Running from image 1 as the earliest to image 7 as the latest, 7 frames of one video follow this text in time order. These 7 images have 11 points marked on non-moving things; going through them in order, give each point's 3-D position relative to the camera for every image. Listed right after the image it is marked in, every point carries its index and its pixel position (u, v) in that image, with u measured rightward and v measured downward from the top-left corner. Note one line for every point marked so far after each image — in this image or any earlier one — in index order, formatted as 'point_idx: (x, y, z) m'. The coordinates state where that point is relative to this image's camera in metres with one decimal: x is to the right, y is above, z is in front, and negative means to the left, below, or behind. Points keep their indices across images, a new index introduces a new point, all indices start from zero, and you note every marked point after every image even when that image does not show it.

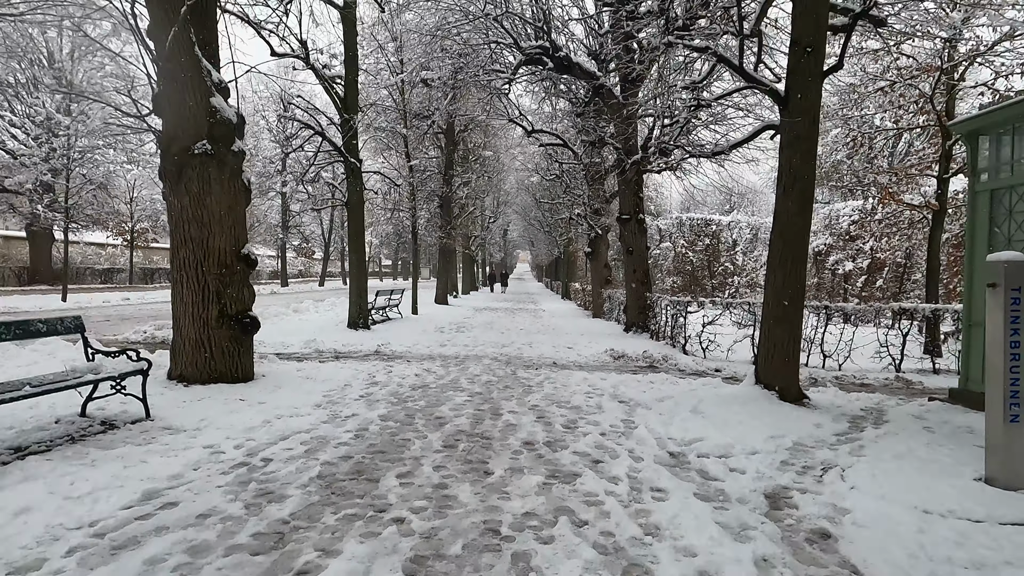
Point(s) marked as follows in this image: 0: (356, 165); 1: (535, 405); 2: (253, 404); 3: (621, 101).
0: (-2.3, +1.9, +10.0) m
1: (+0.2, -0.8, +4.6) m
2: (-1.7, -0.8, +4.5) m
3: (+1.7, +2.9, +10.2) m
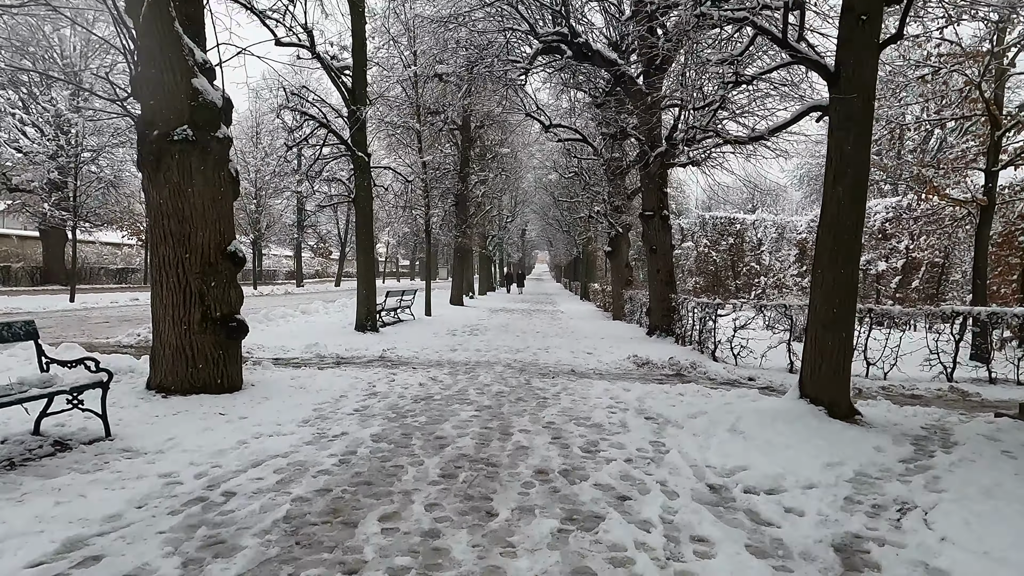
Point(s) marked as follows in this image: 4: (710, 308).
0: (-2.1, +1.8, +9.5) m
1: (+0.2, -0.8, +4.1) m
2: (-1.7, -0.8, +4.0) m
3: (+1.9, +2.9, +9.6) m
4: (+2.2, -0.2, +7.4) m
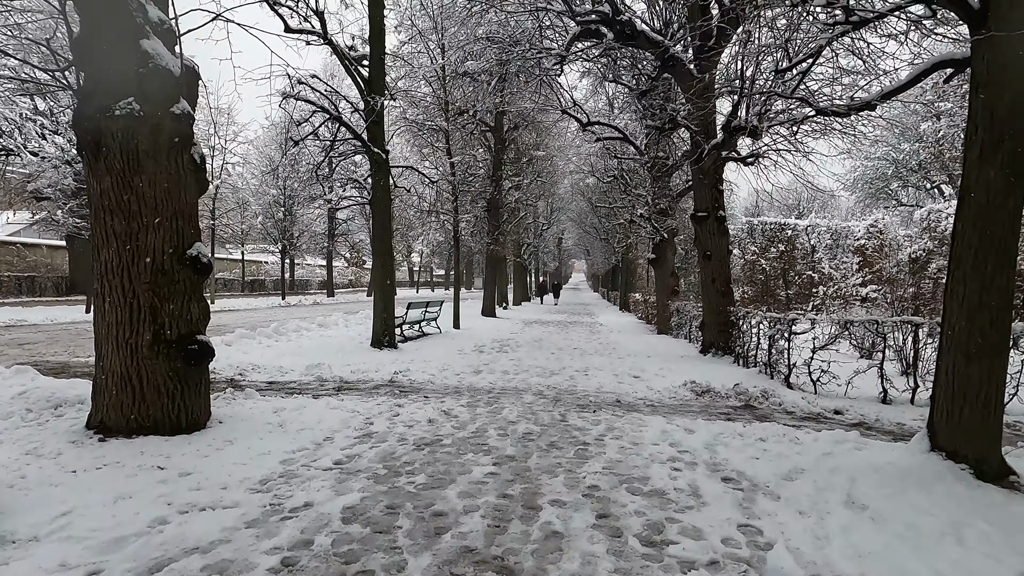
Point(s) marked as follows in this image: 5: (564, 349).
0: (-1.7, +1.7, +8.6) m
1: (+0.4, -0.9, +3.0) m
2: (-1.5, -0.9, +3.0) m
3: (+2.3, +2.7, +8.4) m
4: (+2.5, -0.3, +6.2) m
5: (+0.7, -0.9, +9.4) m
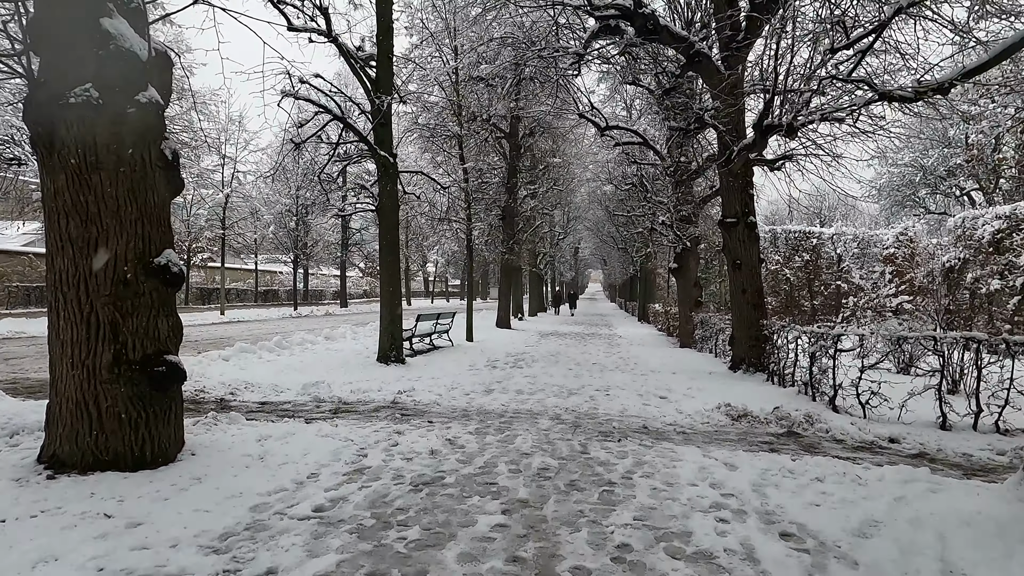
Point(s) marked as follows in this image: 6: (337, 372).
0: (-1.5, +1.6, +8.1) m
1: (+0.4, -0.9, +2.4) m
2: (-1.5, -0.9, +2.5) m
3: (+2.5, +2.6, +7.9) m
4: (+2.6, -0.4, +5.6) m
5: (+0.9, -1.0, +8.8) m
6: (-1.8, -0.9, +6.9) m
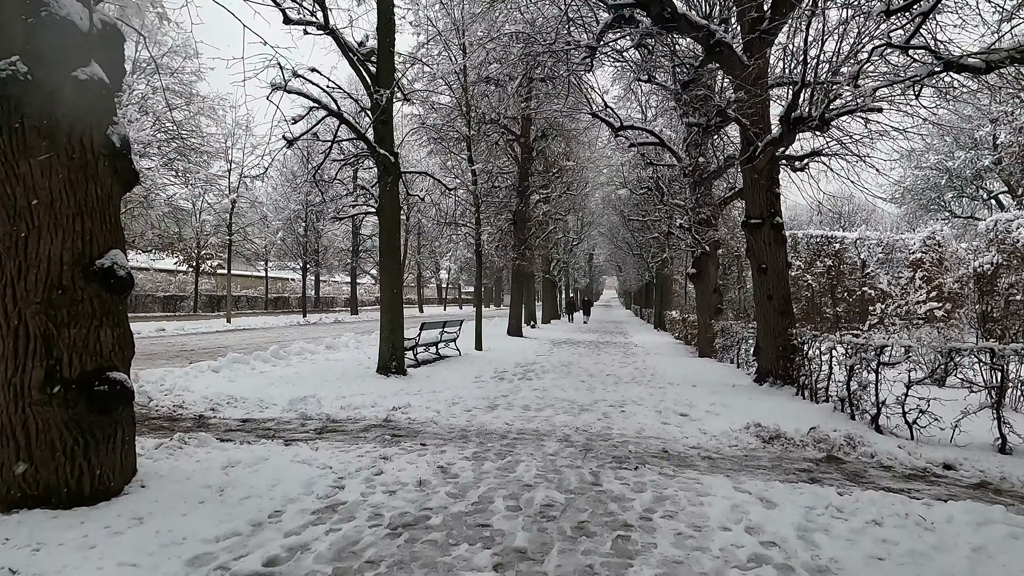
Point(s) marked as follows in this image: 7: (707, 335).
0: (-1.4, +1.5, +7.7) m
1: (+0.4, -1.0, +1.9) m
2: (-1.5, -0.9, +2.0) m
3: (+2.6, +2.5, +7.4) m
4: (+2.7, -0.5, +5.1) m
5: (+1.0, -1.1, +8.3) m
6: (-1.8, -0.9, +6.5) m
7: (+3.4, -0.8, +11.4) m
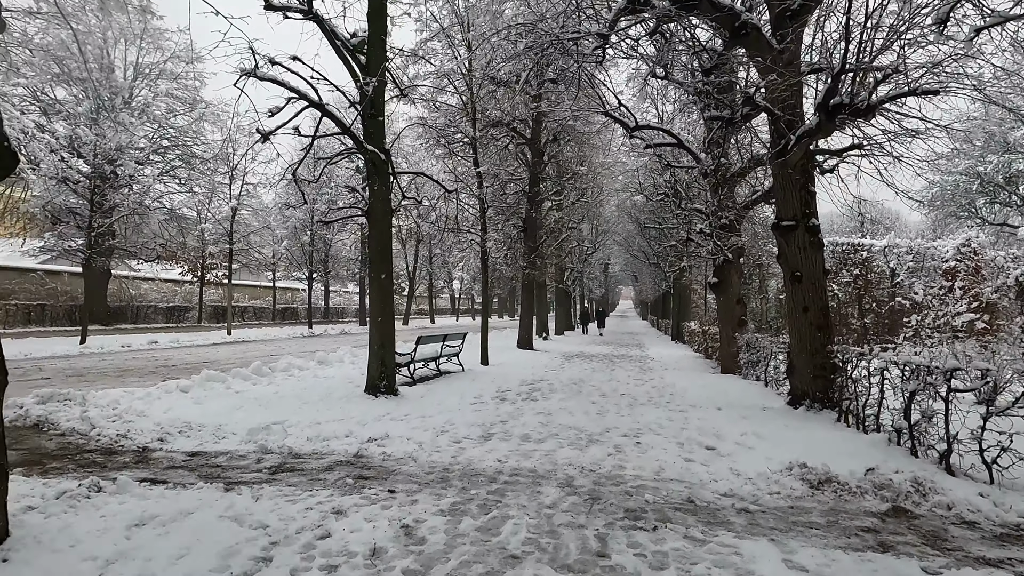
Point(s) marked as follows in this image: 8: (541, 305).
0: (-1.4, +1.4, +7.0) m
1: (+0.3, -1.0, +1.1) m
2: (-1.6, -1.0, +1.3) m
3: (+2.6, +2.4, +6.6) m
4: (+2.6, -0.6, +4.2) m
5: (+1.1, -1.2, +7.5) m
6: (-1.8, -1.0, +5.7) m
7: (+3.5, -1.0, +10.6) m
8: (+0.8, -0.5, +18.9) m
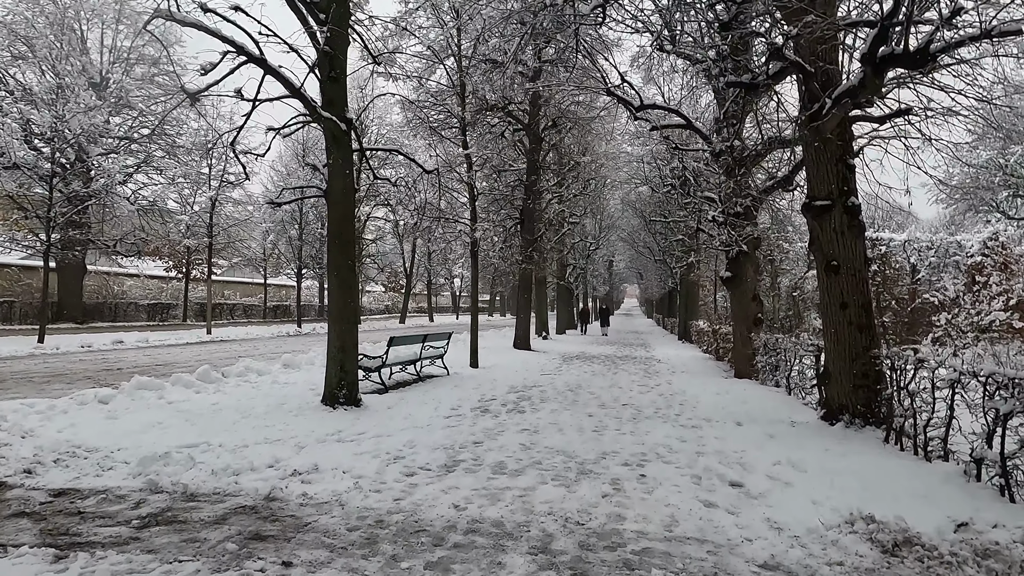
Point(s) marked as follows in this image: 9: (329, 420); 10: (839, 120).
0: (-1.5, +1.4, +6.0) m
1: (+0.1, -0.9, +0.1) m
2: (-1.8, -0.9, +0.3) m
3: (+2.5, +2.5, +5.5) m
4: (+2.4, -0.5, +3.2) m
5: (+0.9, -1.1, +6.4) m
6: (-1.9, -1.0, +4.7) m
7: (+3.3, -0.9, +9.5) m
8: (+0.8, -0.4, +17.8) m
9: (-1.4, -1.0, +5.1) m
10: (+2.6, +1.3, +5.2) m
